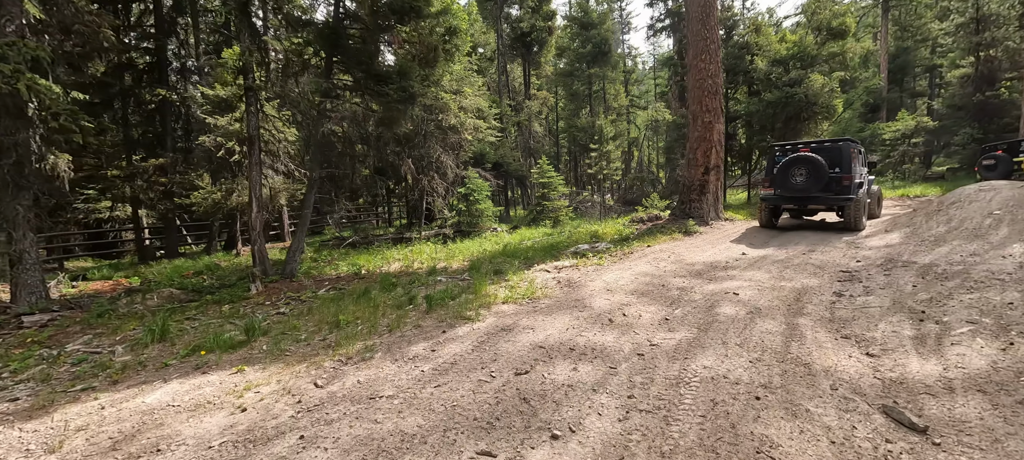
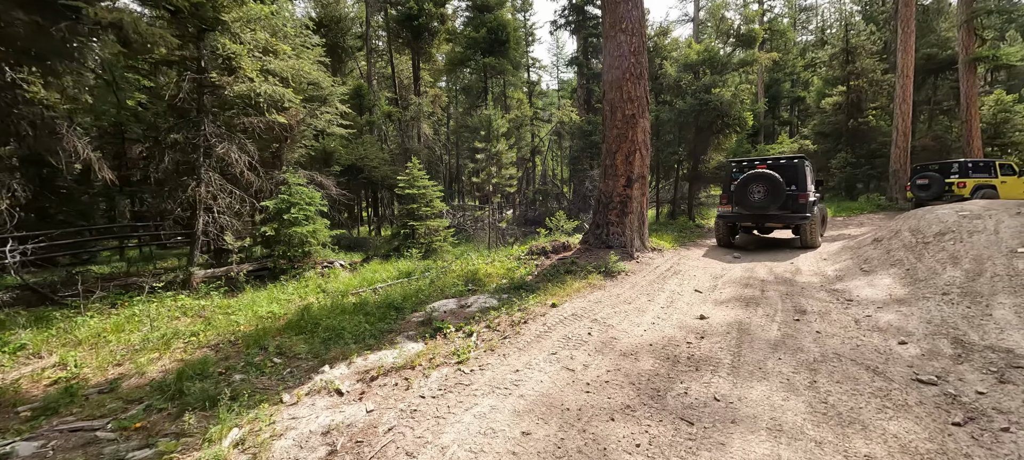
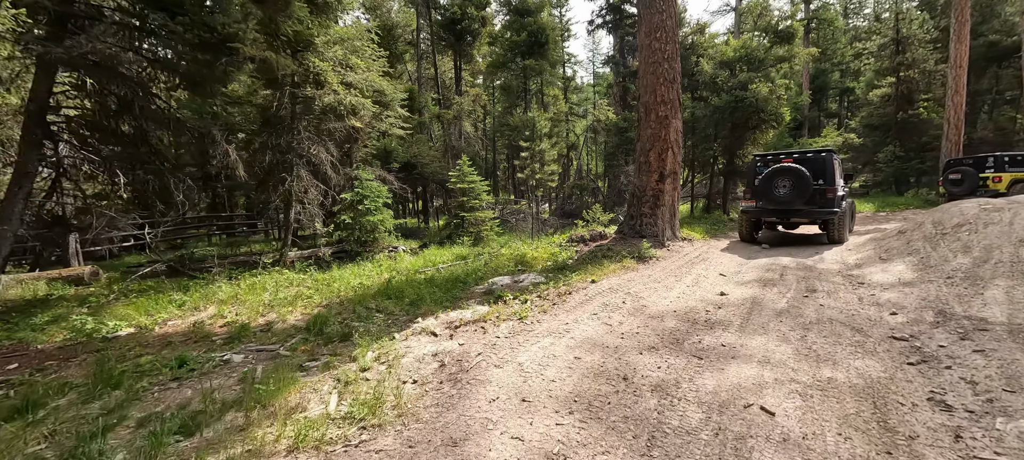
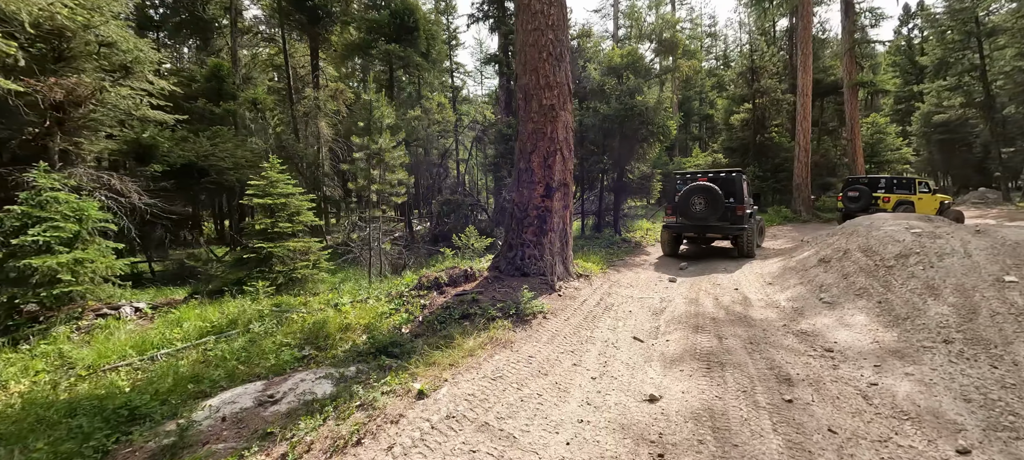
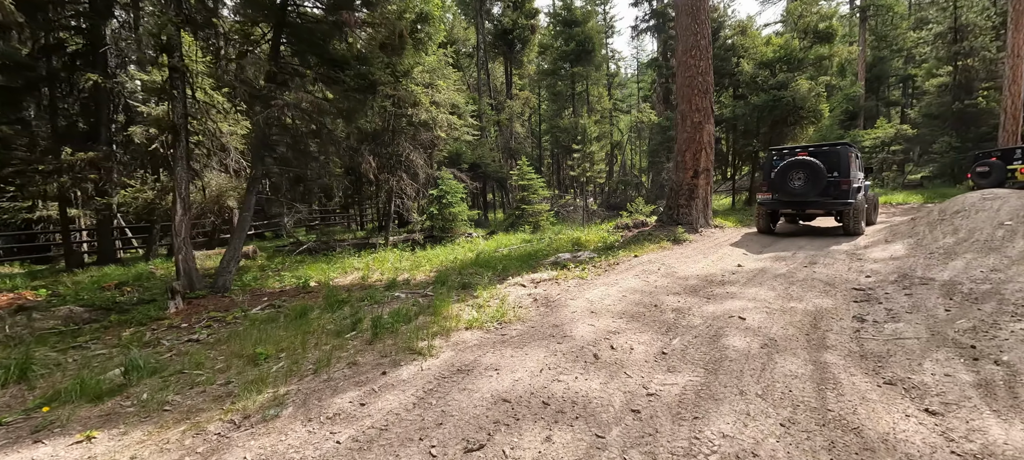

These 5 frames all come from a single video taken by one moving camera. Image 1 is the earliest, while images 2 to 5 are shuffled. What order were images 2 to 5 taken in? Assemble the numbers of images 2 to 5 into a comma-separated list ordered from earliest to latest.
5, 3, 2, 4
